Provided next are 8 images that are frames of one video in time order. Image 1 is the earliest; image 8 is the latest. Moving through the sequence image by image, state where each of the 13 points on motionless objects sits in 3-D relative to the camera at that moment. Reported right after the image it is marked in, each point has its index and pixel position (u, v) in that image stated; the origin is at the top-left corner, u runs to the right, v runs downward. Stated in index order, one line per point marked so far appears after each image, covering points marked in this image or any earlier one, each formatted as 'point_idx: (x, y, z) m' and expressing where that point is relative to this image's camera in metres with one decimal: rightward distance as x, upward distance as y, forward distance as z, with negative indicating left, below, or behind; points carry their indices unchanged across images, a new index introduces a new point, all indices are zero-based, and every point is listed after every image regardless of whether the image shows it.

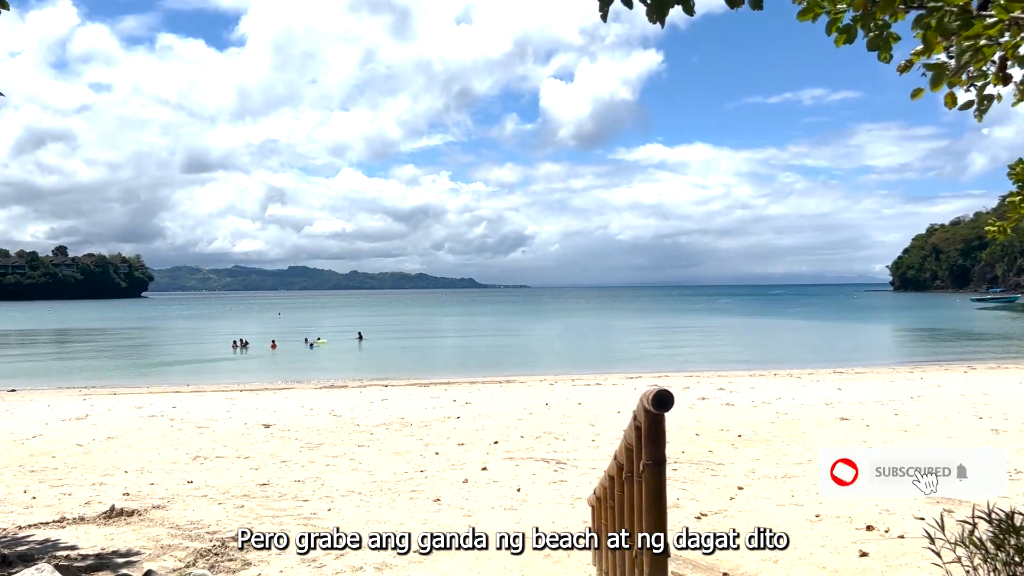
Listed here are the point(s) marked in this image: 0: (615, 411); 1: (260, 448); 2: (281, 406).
0: (+1.8, -2.1, +15.0) m
1: (-3.6, -2.3, +12.3) m
2: (-4.5, -2.3, +16.5) m
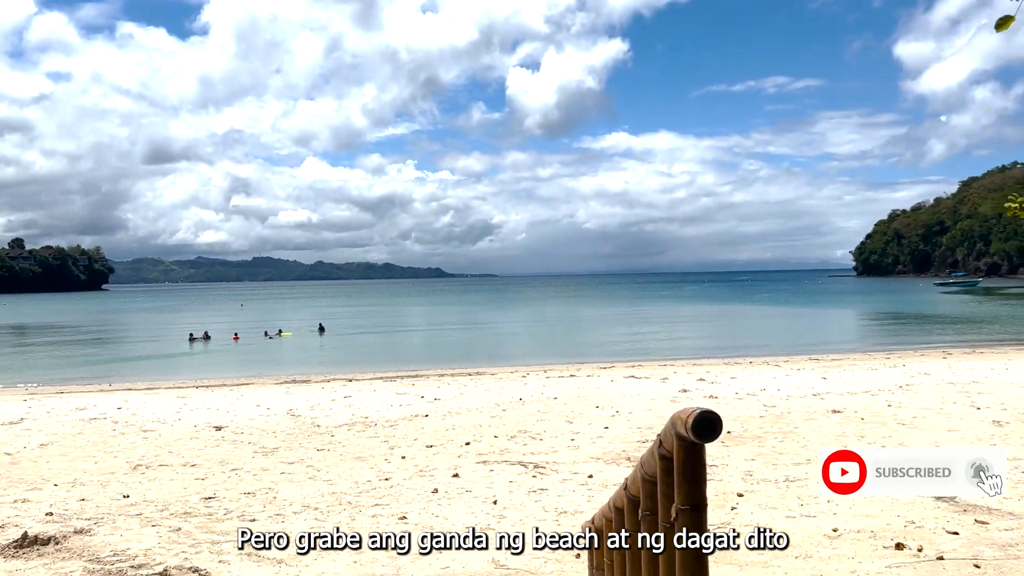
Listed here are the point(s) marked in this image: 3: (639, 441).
0: (+1.3, -1.9, +14.1) m
1: (-4.0, -2.2, +11.2) m
2: (-5.0, -2.1, +15.4) m
3: (+1.7, -2.0, +11.2) m
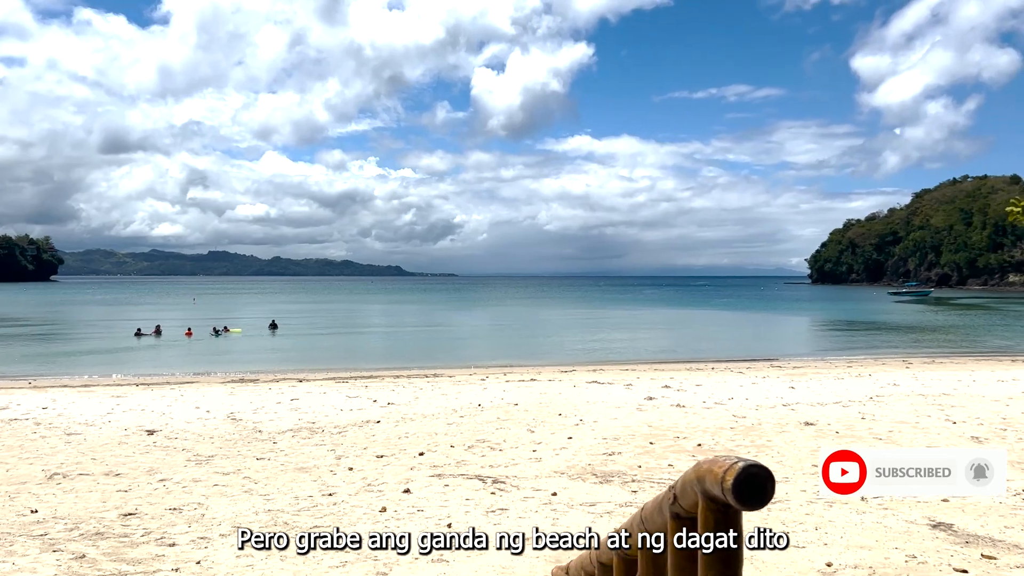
0: (+0.7, -1.9, +13.3) m
1: (-4.5, -2.1, +10.2) m
2: (-5.7, -2.0, +14.4) m
3: (+1.1, -2.0, +10.5) m
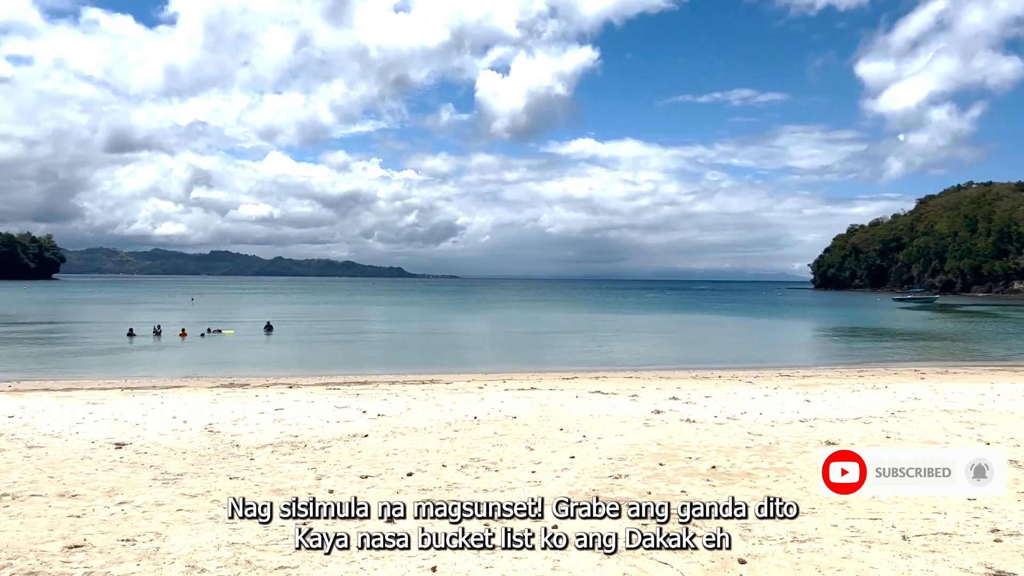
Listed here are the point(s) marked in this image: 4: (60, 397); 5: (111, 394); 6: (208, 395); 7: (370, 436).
0: (+0.7, -2.0, +12.4) m
1: (-4.5, -2.1, +9.3) m
2: (-5.7, -2.0, +13.5) m
3: (+1.1, -2.1, +9.6) m
4: (-8.9, -2.2, +16.9) m
5: (-8.3, -2.2, +17.8) m
6: (-6.3, -2.2, +17.7) m
7: (-2.0, -2.0, +11.9) m
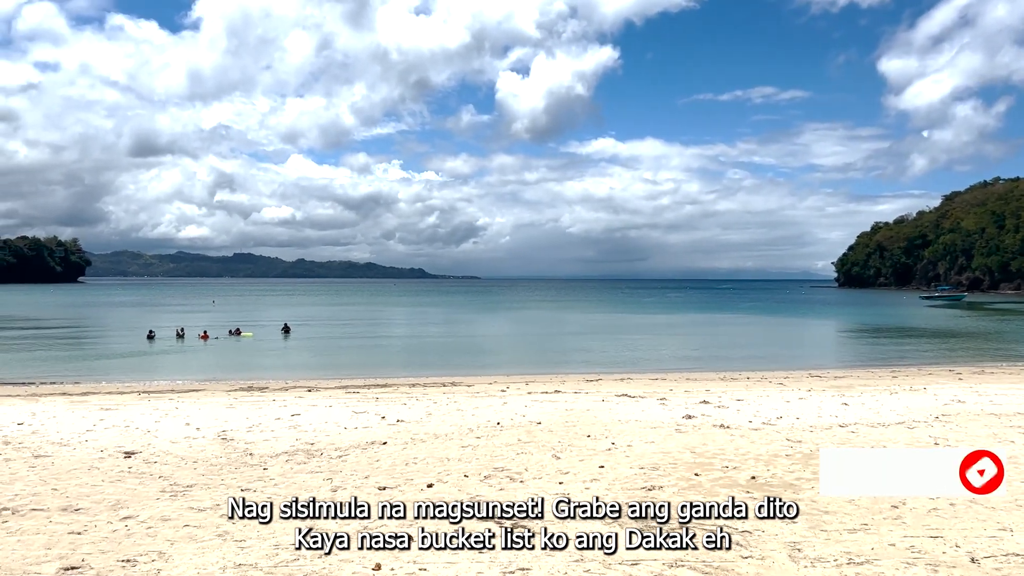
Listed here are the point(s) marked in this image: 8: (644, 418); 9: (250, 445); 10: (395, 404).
0: (+1.0, -2.0, +11.9) m
1: (-4.2, -2.1, +8.9) m
2: (-5.3, -2.1, +13.1) m
3: (+1.4, -2.1, +9.0) m
4: (-8.5, -2.2, +16.6) m
5: (-7.8, -2.3, +17.4) m
6: (-5.8, -2.2, +17.3) m
7: (-1.6, -2.1, +11.4) m
8: (+2.1, -2.0, +13.5) m
9: (-3.5, -2.1, +11.4) m
10: (-2.1, -2.1, +15.4) m
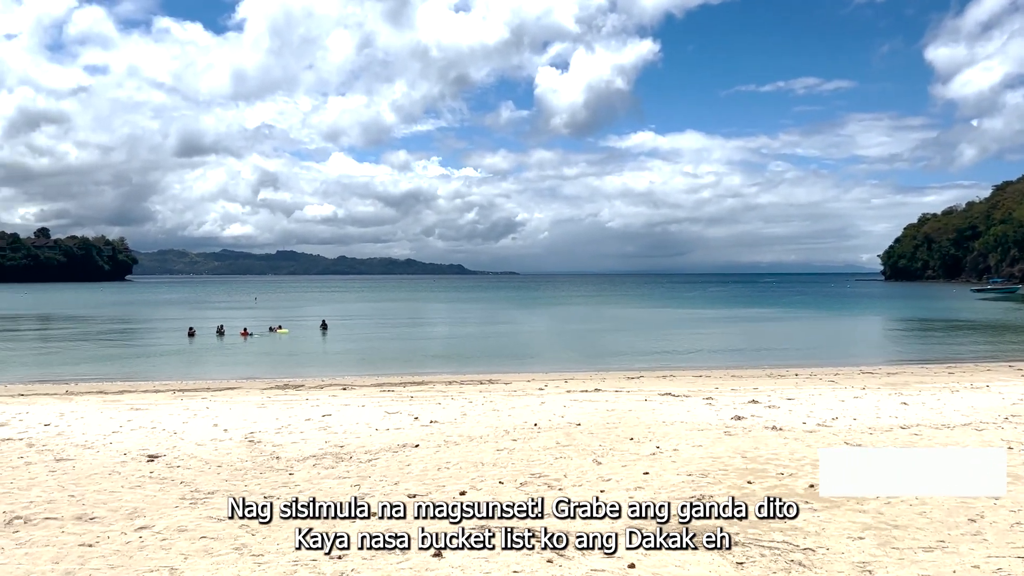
0: (+1.5, -1.9, +11.2) m
1: (-3.9, -2.1, +8.4) m
2: (-4.8, -2.0, +12.7) m
3: (+1.8, -2.0, +8.4) m
4: (-7.8, -2.2, +16.3) m
5: (-7.0, -2.2, +17.2) m
6: (-5.0, -2.2, +17.0) m
7: (-1.1, -2.0, +10.9) m
8: (+2.6, -1.9, +12.8) m
9: (-3.0, -2.0, +11.0) m
10: (-1.4, -2.0, +14.9) m
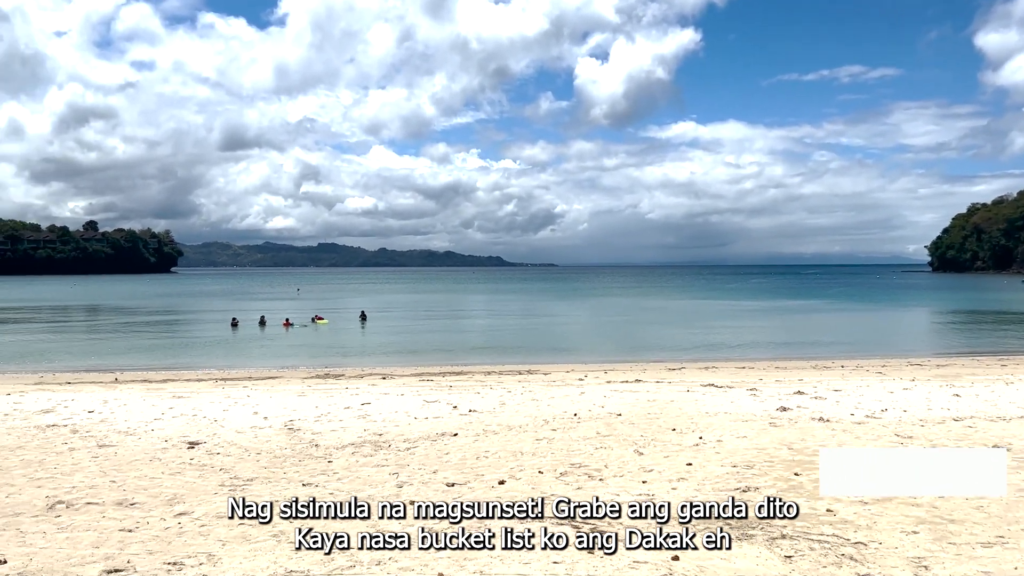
0: (+2.0, -1.8, +11.0) m
1: (-3.5, -2.0, +8.5) m
2: (-4.2, -1.8, +12.8) m
3: (+2.1, -1.9, +8.1) m
4: (-7.0, -2.0, +16.5) m
5: (-6.3, -2.0, +17.3) m
6: (-4.3, -2.0, +17.1) m
7: (-0.7, -1.8, +10.8) m
8: (+3.2, -1.8, +12.5) m
9: (-2.5, -1.9, +11.0) m
10: (-0.7, -1.8, +14.8) m
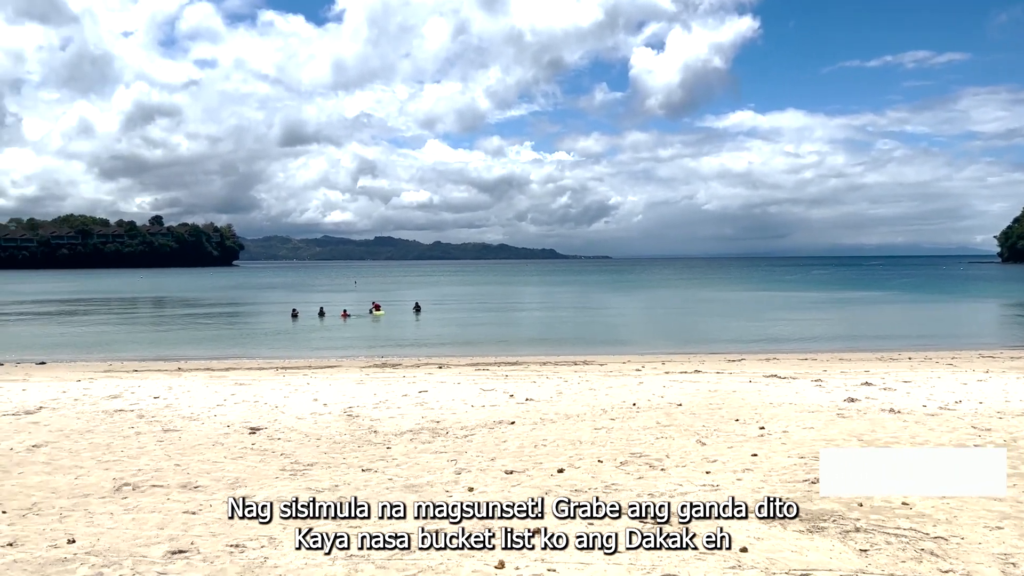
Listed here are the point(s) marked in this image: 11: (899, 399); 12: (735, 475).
0: (+2.7, -1.6, +10.7) m
1: (-2.9, -1.8, +8.6) m
2: (-3.3, -1.7, +12.9) m
3: (+2.7, -1.8, +7.8) m
4: (-5.9, -1.8, +16.8) m
5: (-5.1, -1.8, +17.6) m
6: (-3.1, -1.7, +17.2) m
7: (+0.1, -1.7, +10.7) m
8: (+4.0, -1.6, +12.1) m
9: (-1.8, -1.7, +11.0) m
10: (+0.2, -1.6, +14.7) m
11: (+5.5, -1.6, +12.4) m
12: (+2.1, -1.8, +8.1) m
